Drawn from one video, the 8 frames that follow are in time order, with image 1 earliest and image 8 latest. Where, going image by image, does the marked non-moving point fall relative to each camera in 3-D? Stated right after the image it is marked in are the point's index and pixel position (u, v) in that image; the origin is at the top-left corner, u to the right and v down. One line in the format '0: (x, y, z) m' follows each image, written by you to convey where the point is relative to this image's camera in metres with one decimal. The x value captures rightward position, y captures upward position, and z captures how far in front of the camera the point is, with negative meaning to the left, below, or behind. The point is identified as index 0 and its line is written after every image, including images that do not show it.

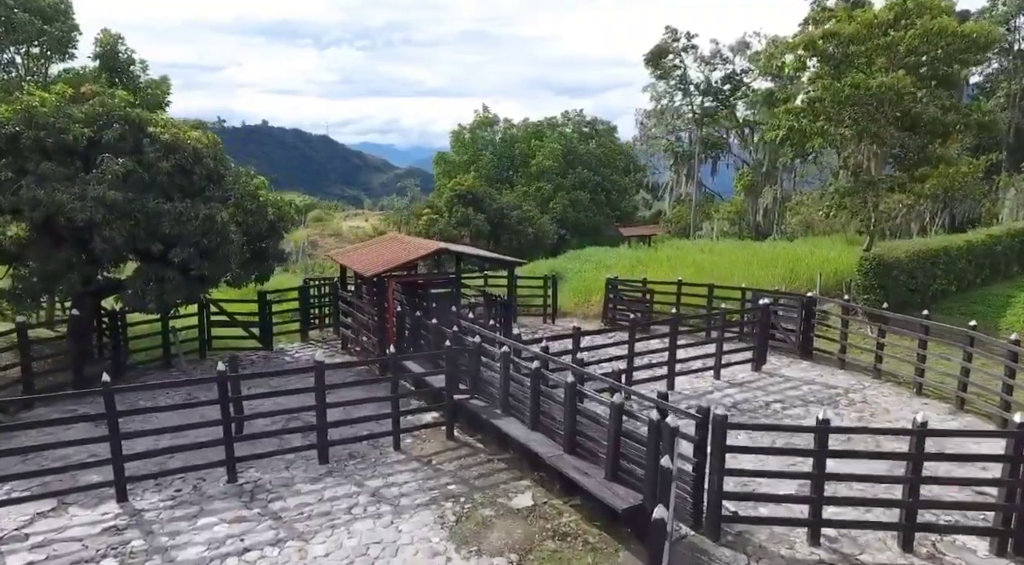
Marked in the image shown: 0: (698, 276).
0: (+4.9, +0.1, +18.5) m
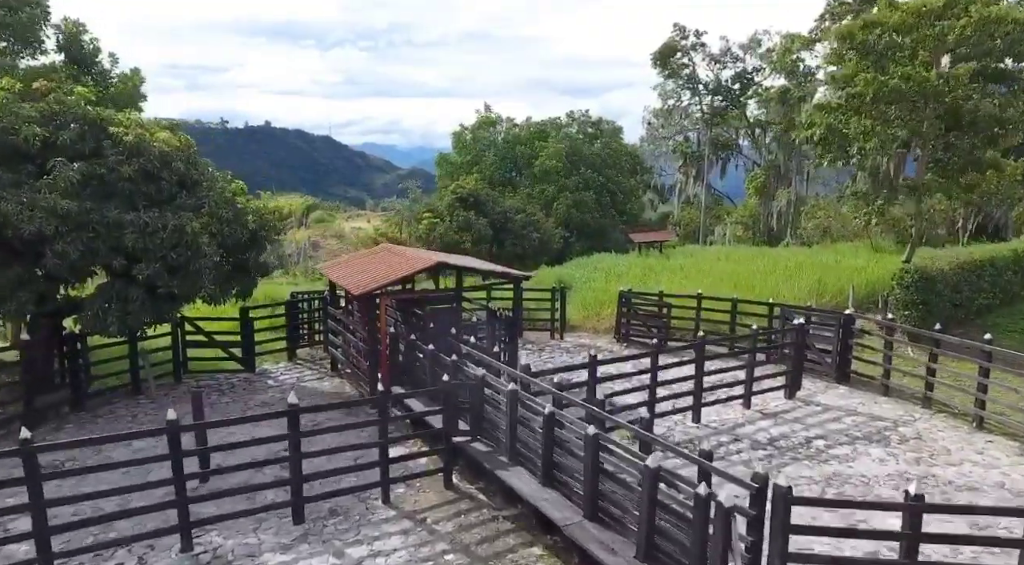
0: (+5.1, -0.2, +17.2) m
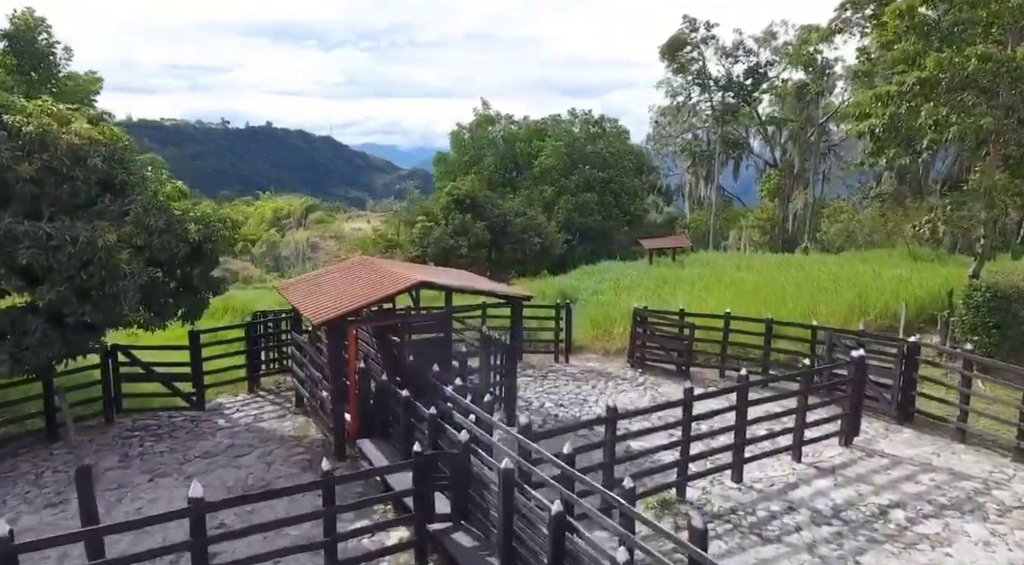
0: (+5.0, -0.5, +15.2) m
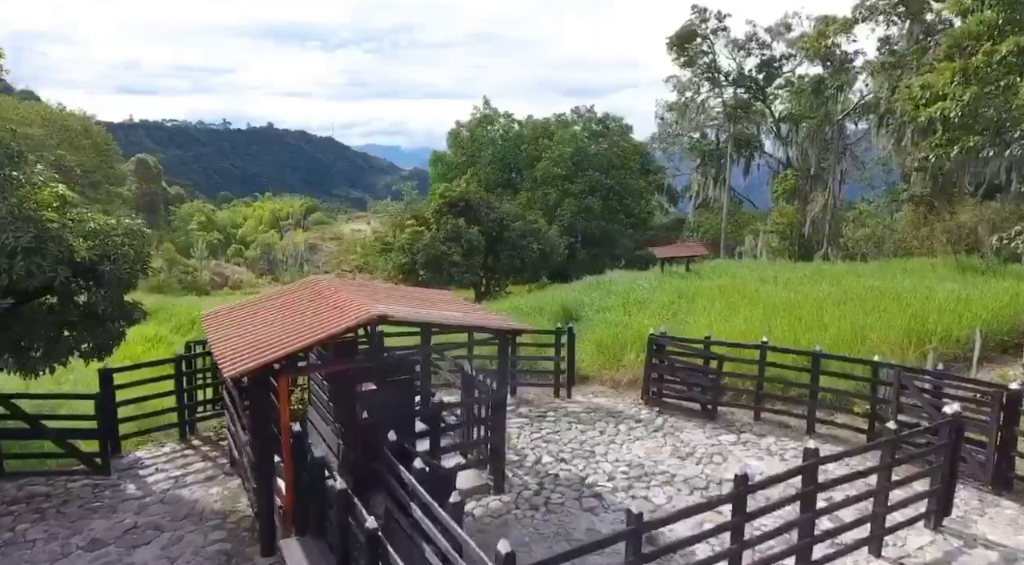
0: (+4.9, -0.8, +13.0) m
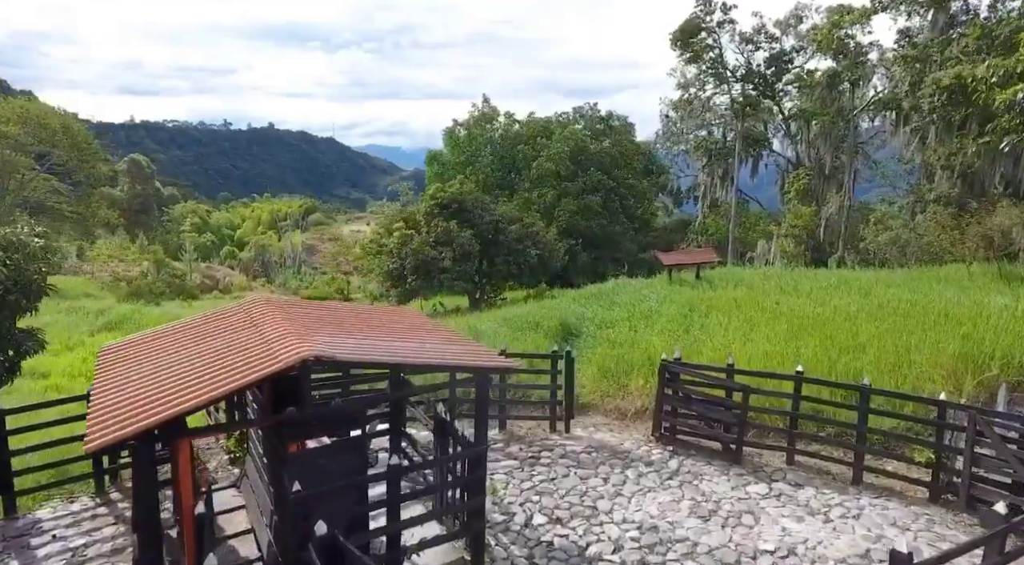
0: (+4.7, -1.0, +11.4) m
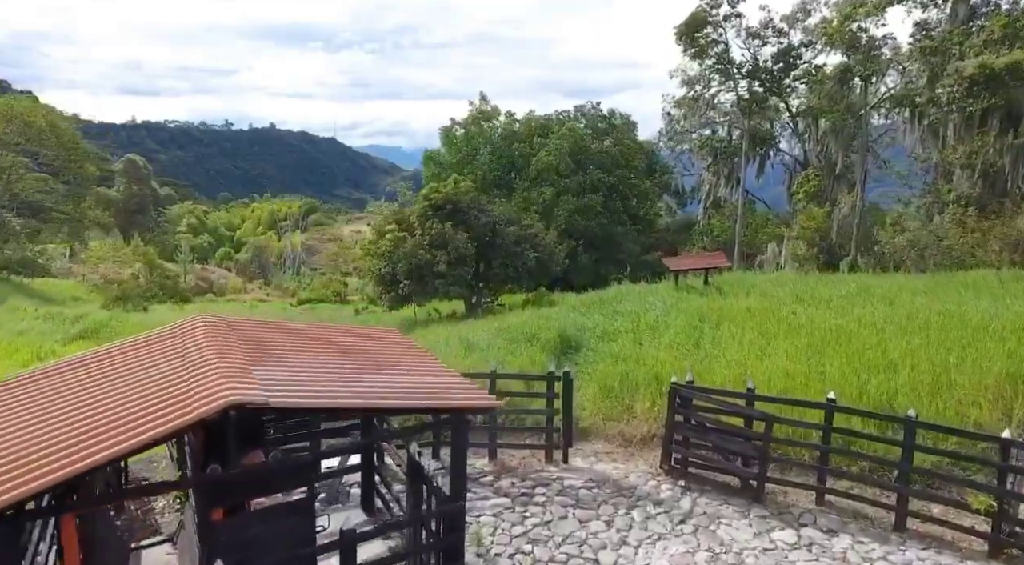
0: (+4.6, -1.2, +10.2) m
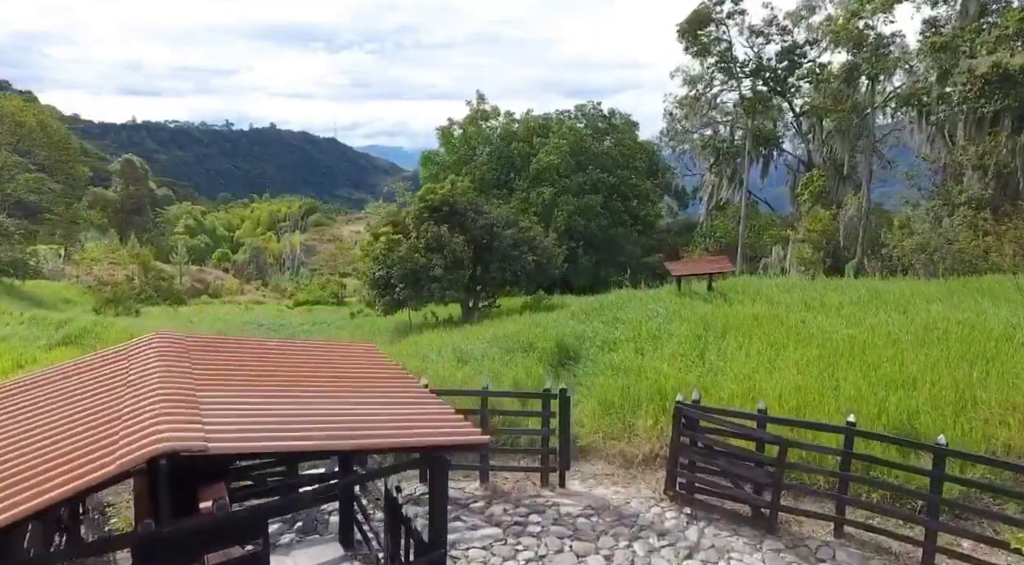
0: (+4.5, -1.3, +9.6) m
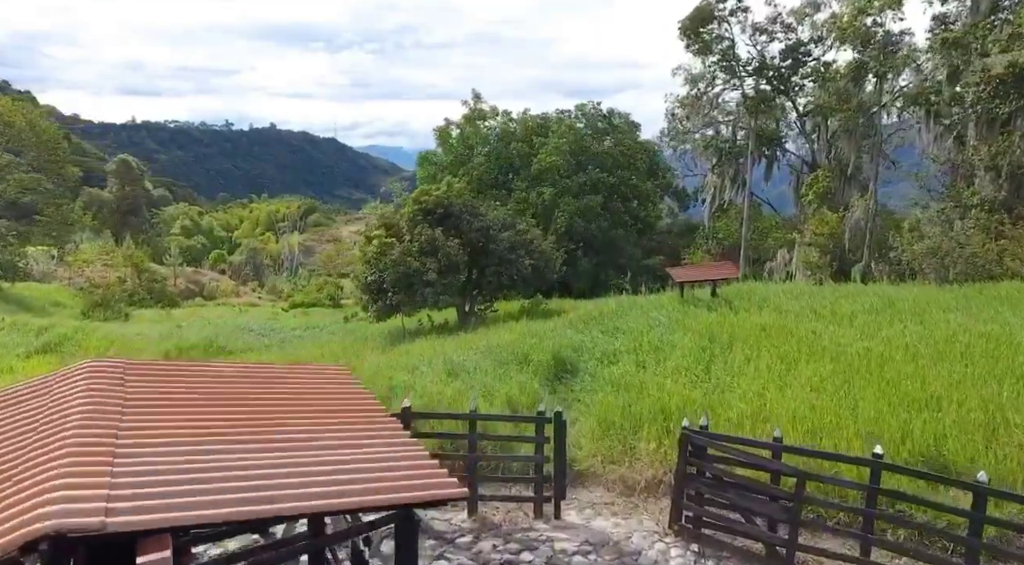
0: (+4.4, -1.5, +8.9) m
